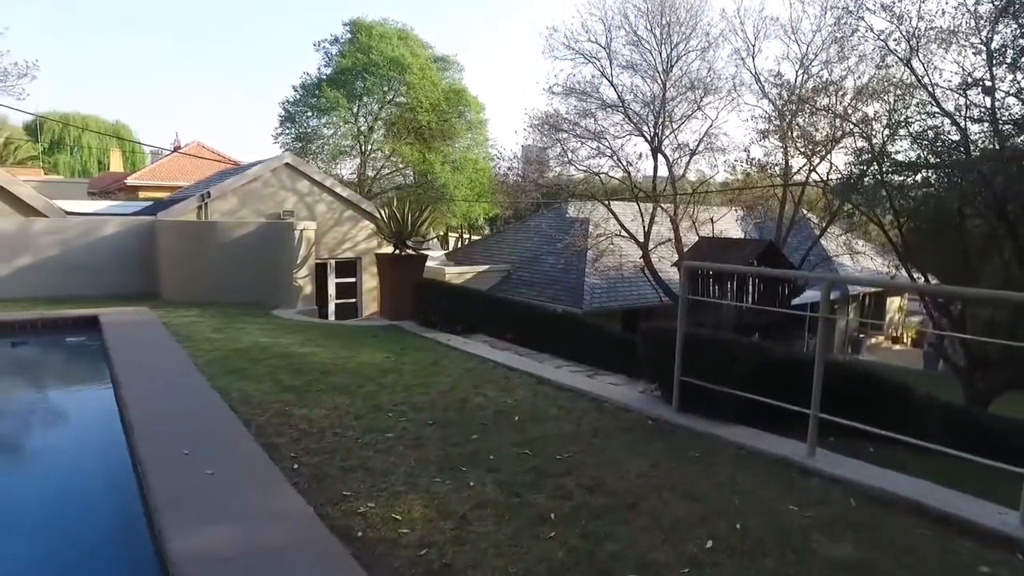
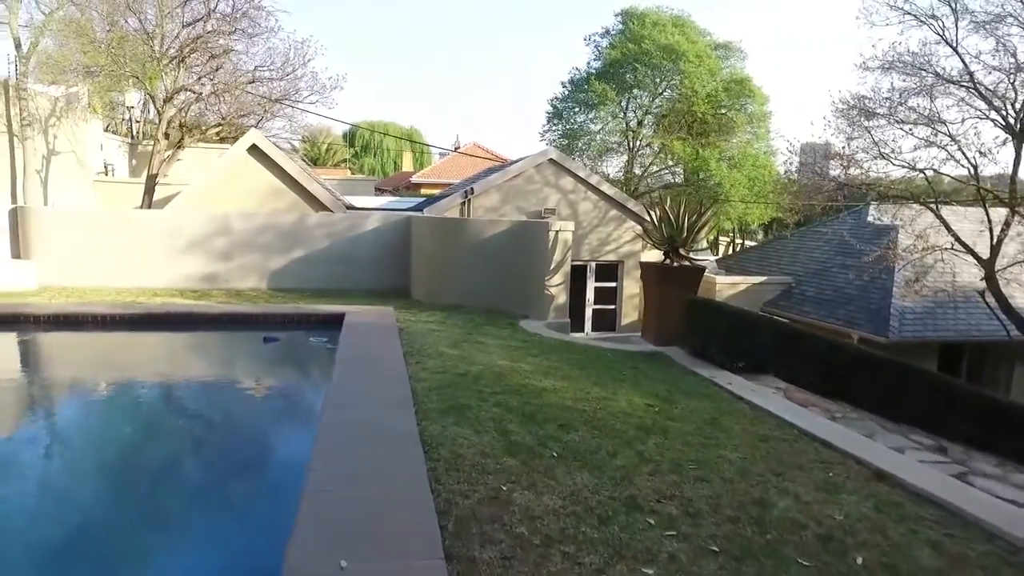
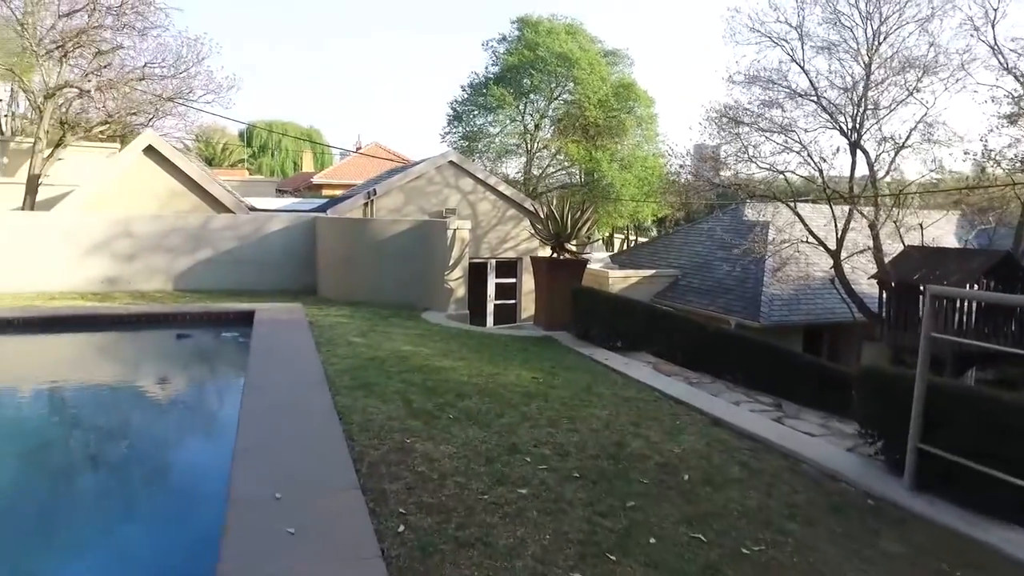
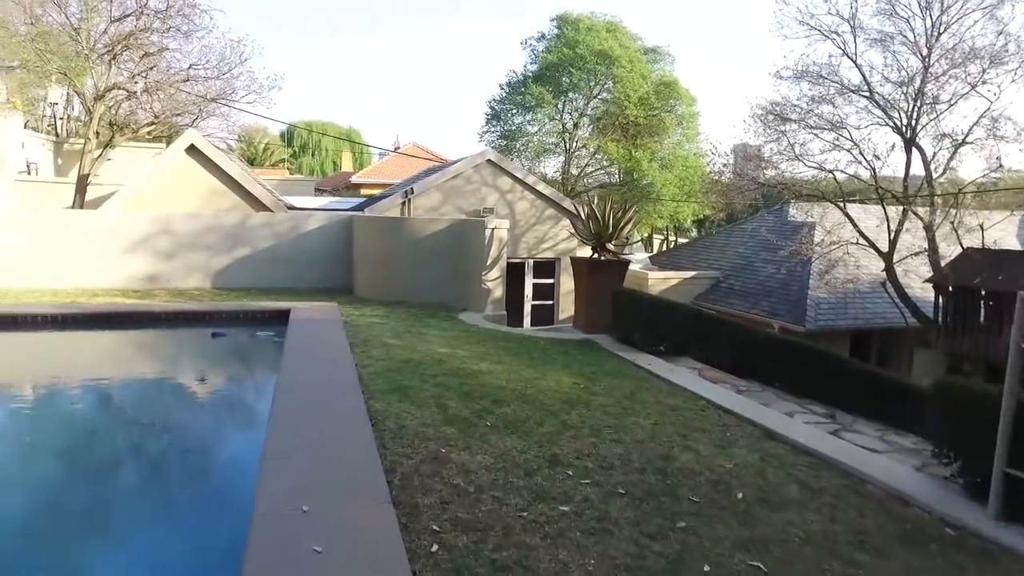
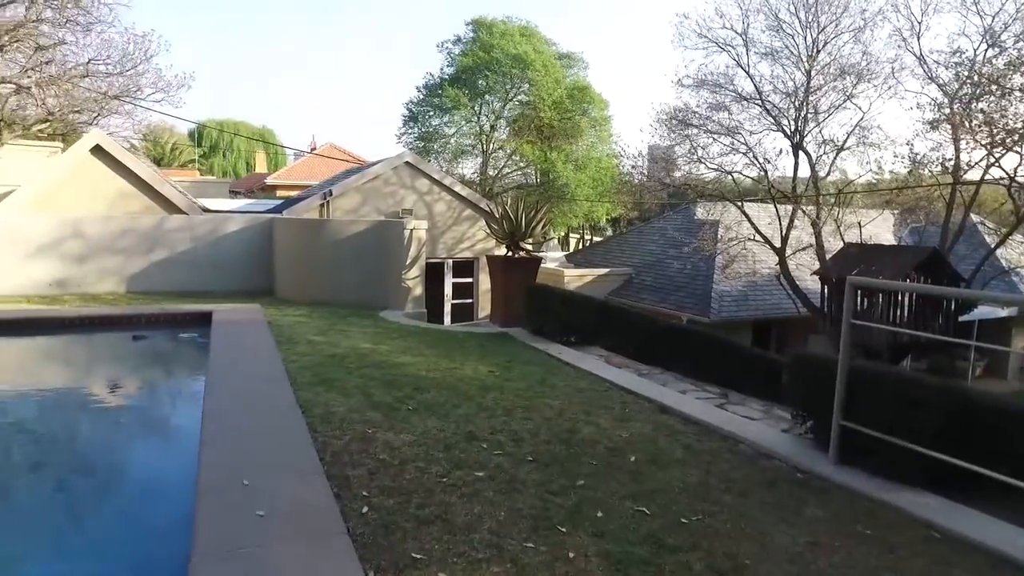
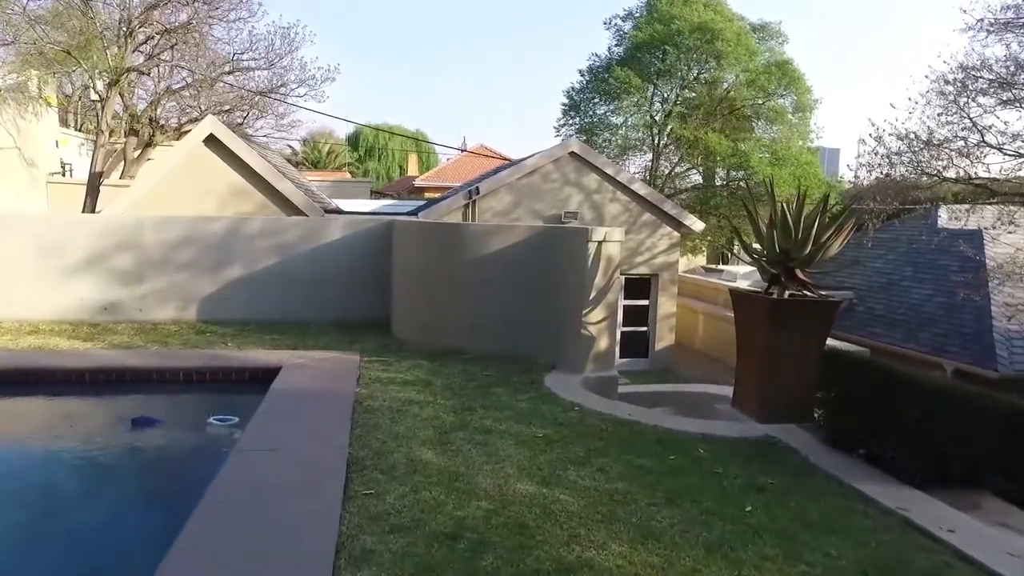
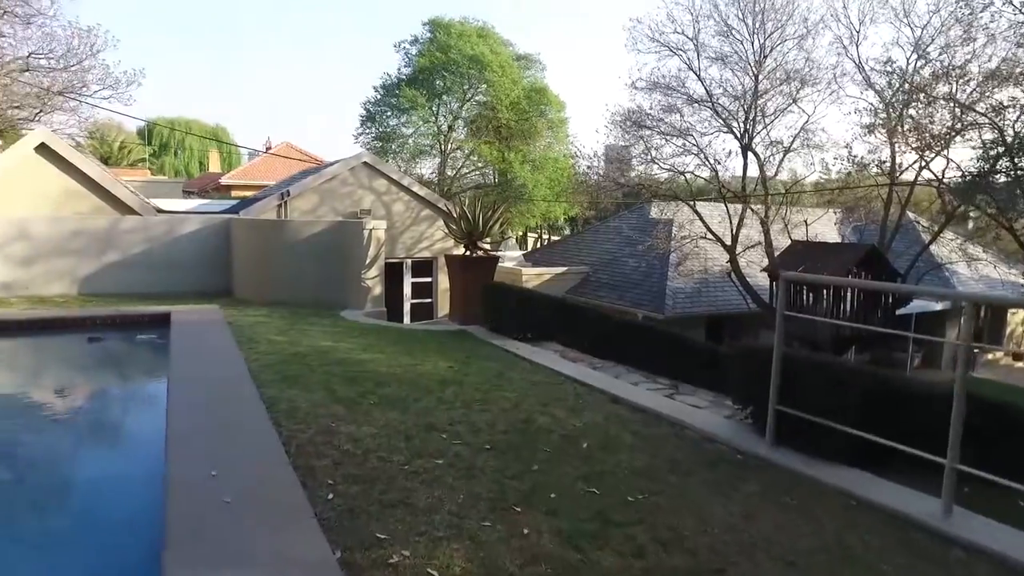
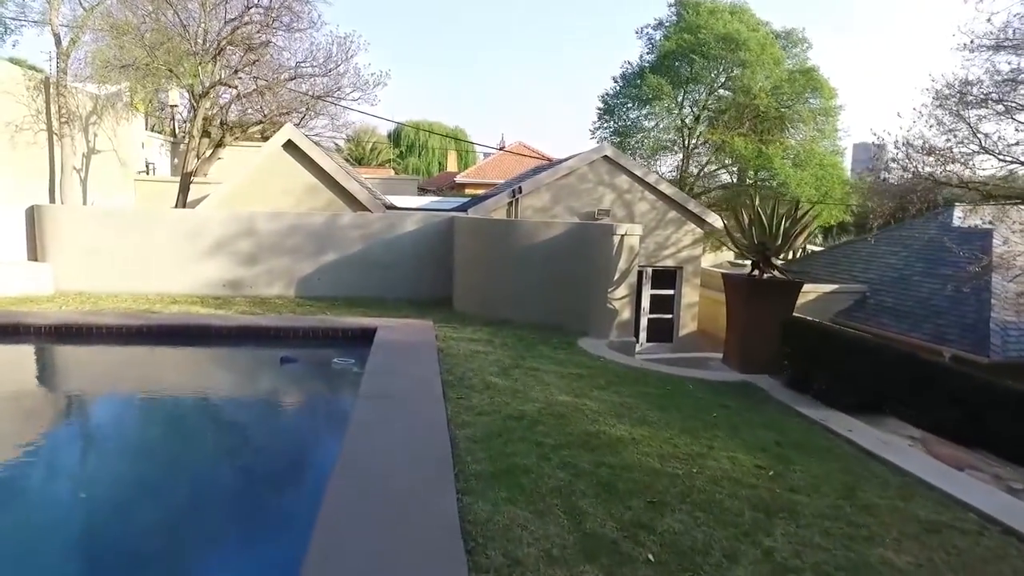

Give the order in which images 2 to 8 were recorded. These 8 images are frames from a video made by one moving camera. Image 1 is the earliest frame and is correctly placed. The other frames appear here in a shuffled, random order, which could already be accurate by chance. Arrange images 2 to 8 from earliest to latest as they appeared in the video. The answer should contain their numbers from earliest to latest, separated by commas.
7, 5, 3, 4, 2, 8, 6
